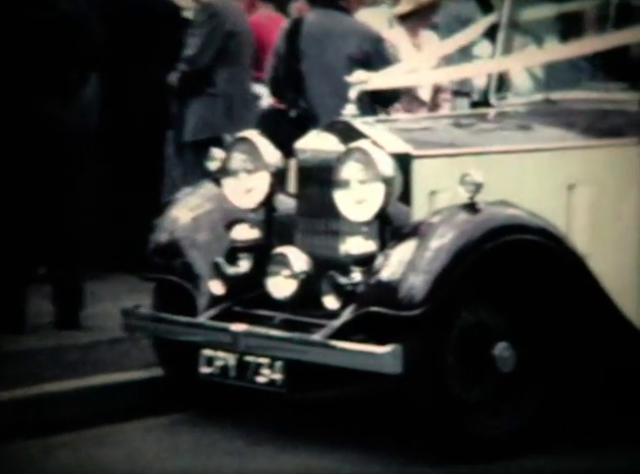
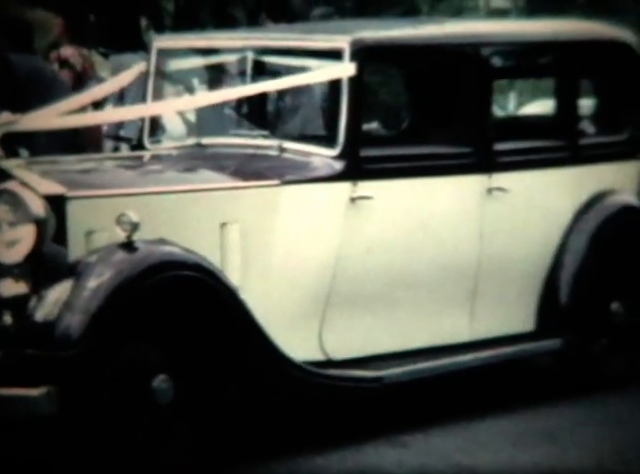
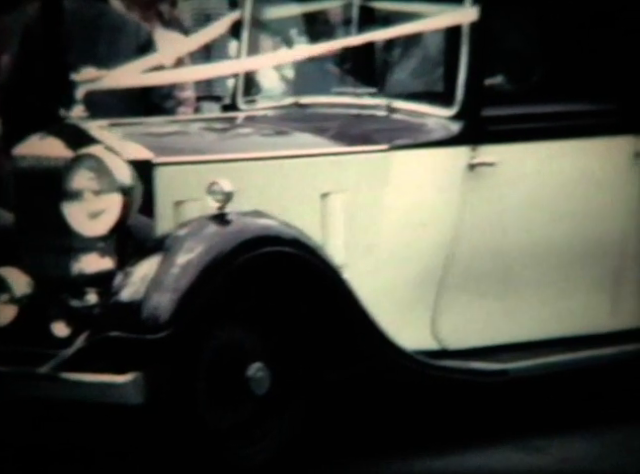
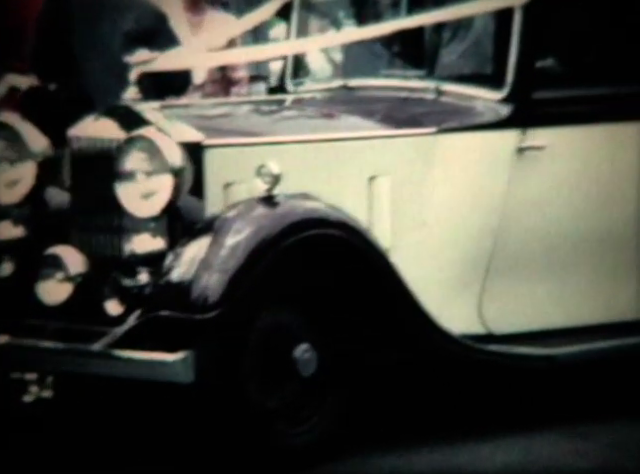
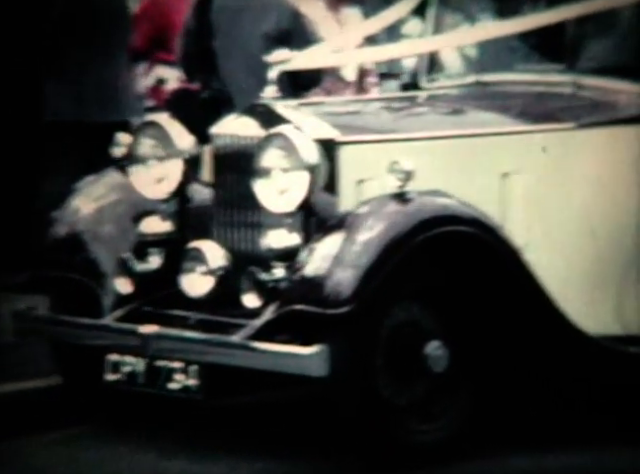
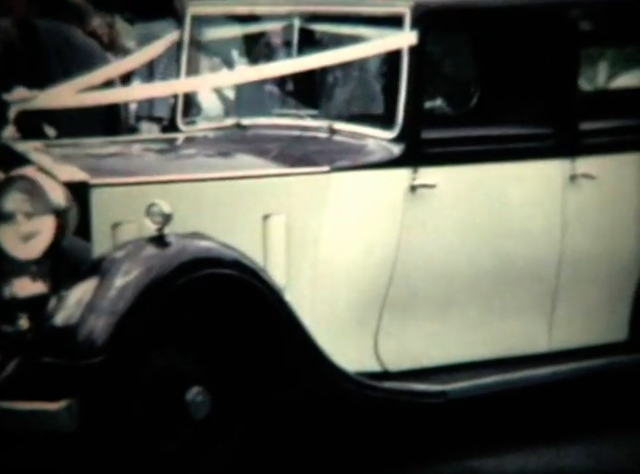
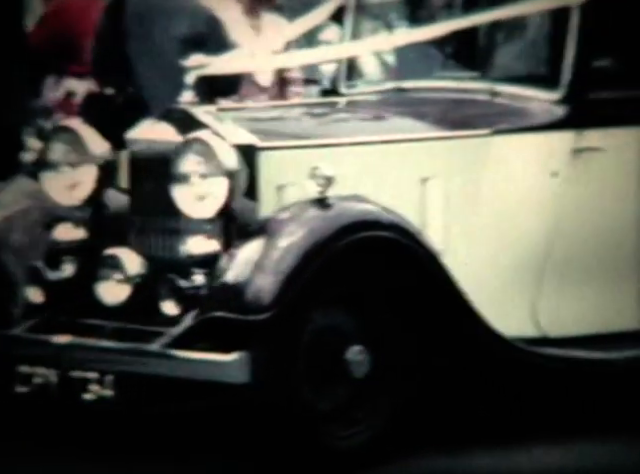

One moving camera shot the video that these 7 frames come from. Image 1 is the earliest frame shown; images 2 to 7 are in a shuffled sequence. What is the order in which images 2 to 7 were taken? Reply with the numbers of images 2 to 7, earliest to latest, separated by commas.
5, 7, 4, 3, 6, 2
